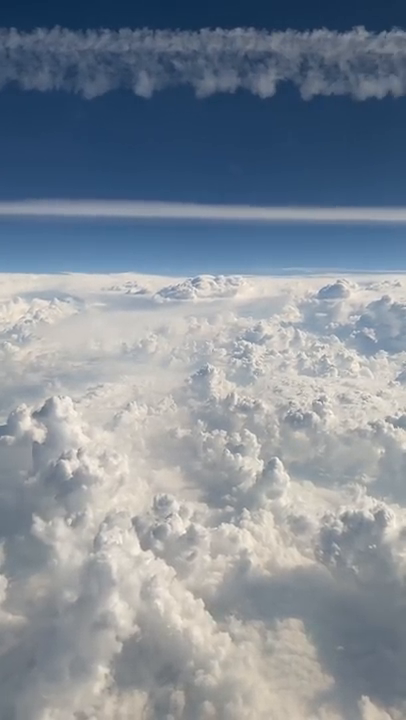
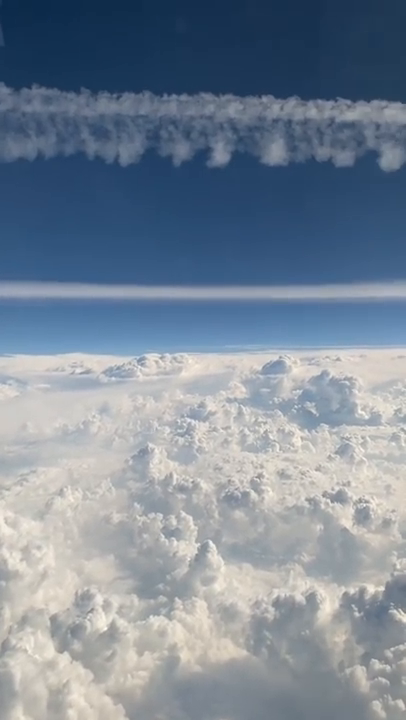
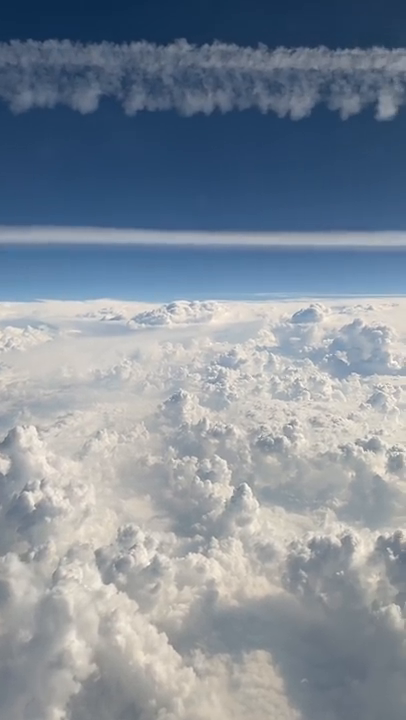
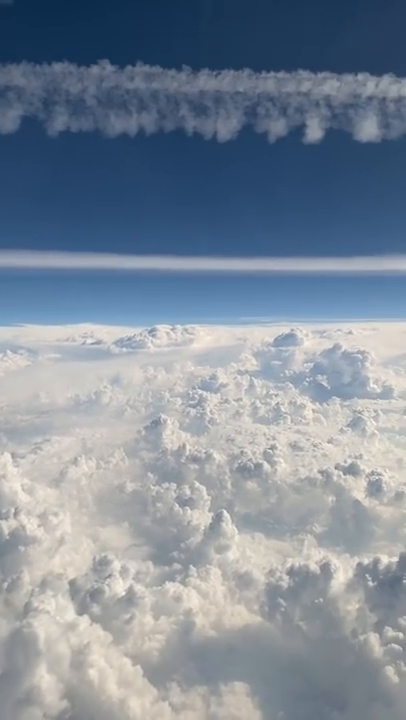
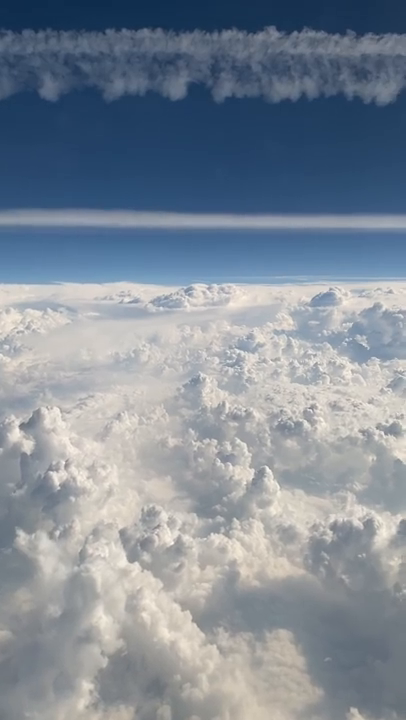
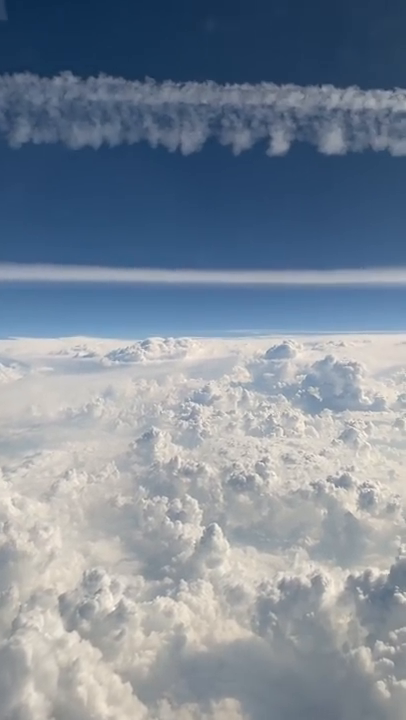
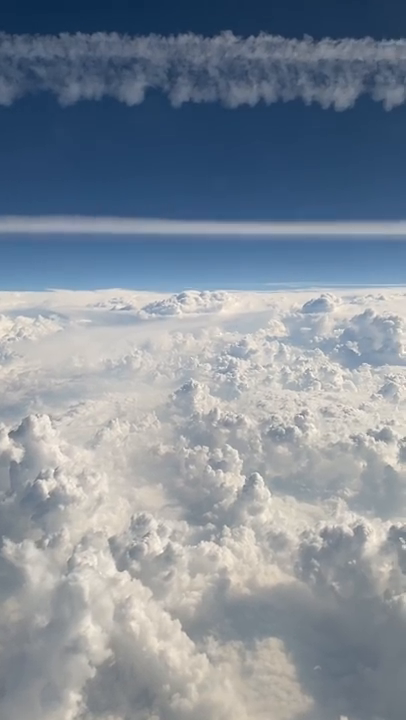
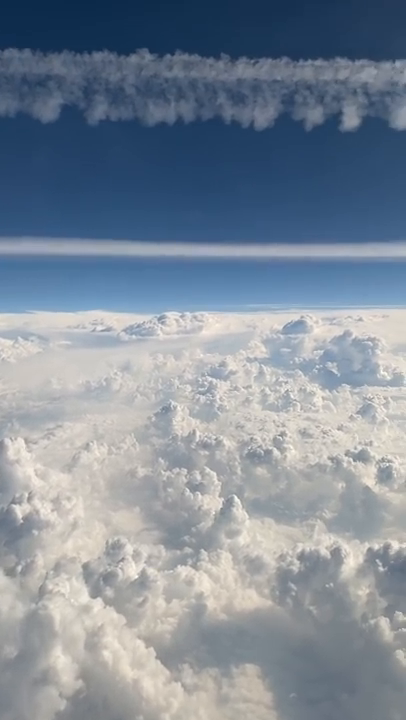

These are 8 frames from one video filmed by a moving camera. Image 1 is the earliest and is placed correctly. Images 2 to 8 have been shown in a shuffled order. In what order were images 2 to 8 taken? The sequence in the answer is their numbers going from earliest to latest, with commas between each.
5, 7, 3, 8, 4, 6, 2
